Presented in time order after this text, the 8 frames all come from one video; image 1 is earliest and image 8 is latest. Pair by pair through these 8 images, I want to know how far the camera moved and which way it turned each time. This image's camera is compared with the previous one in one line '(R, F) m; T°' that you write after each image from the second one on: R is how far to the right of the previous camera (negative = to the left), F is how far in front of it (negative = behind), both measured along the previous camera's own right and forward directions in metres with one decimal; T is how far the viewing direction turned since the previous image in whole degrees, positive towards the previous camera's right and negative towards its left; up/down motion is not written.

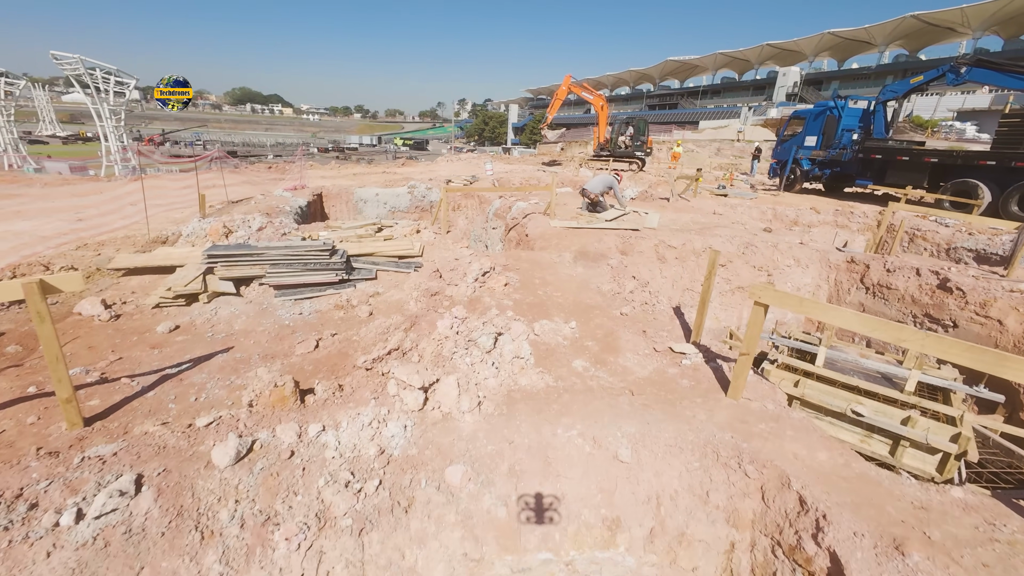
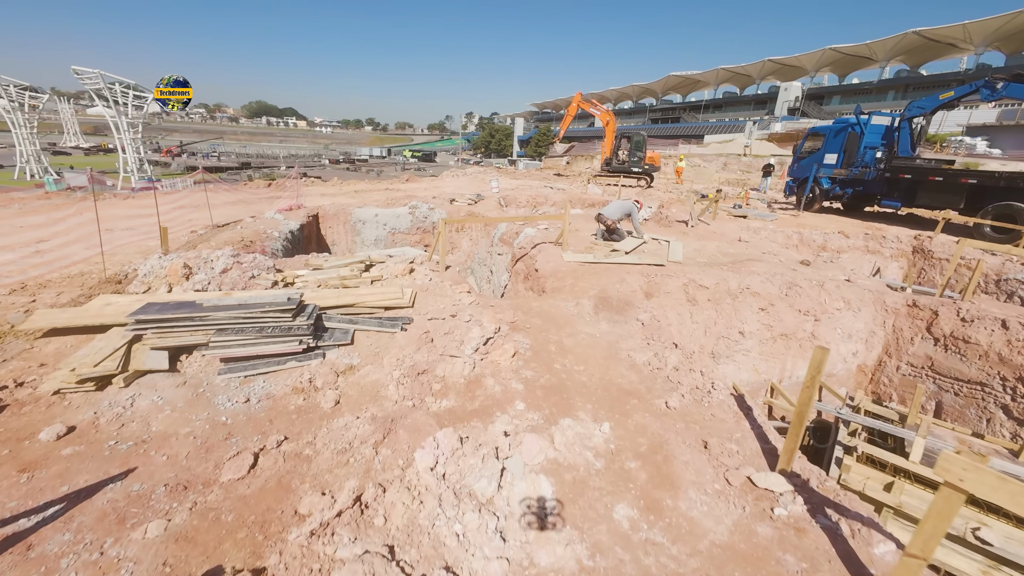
(-0.1, +1.4) m; -1°
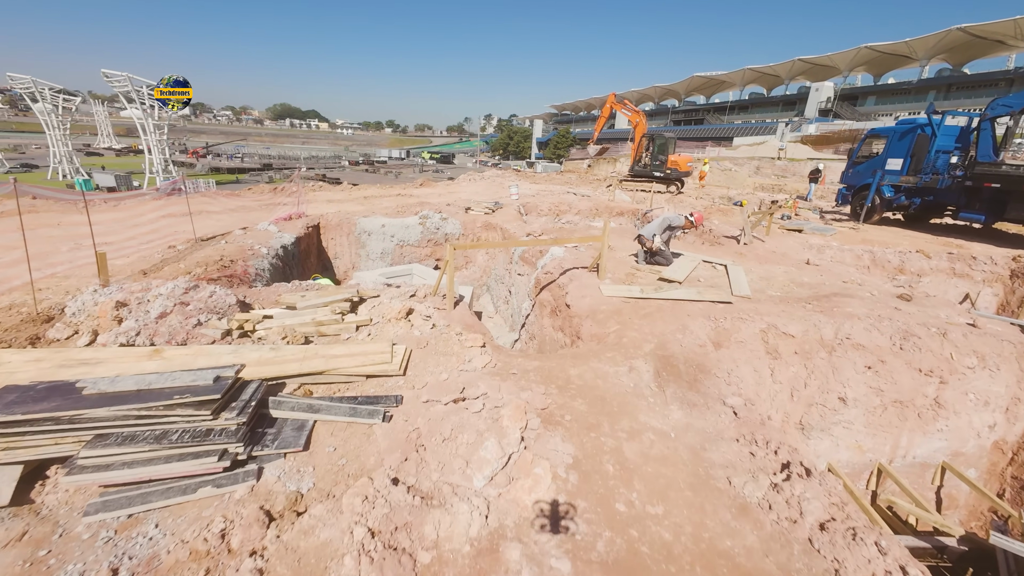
(-0.2, +1.9) m; -2°
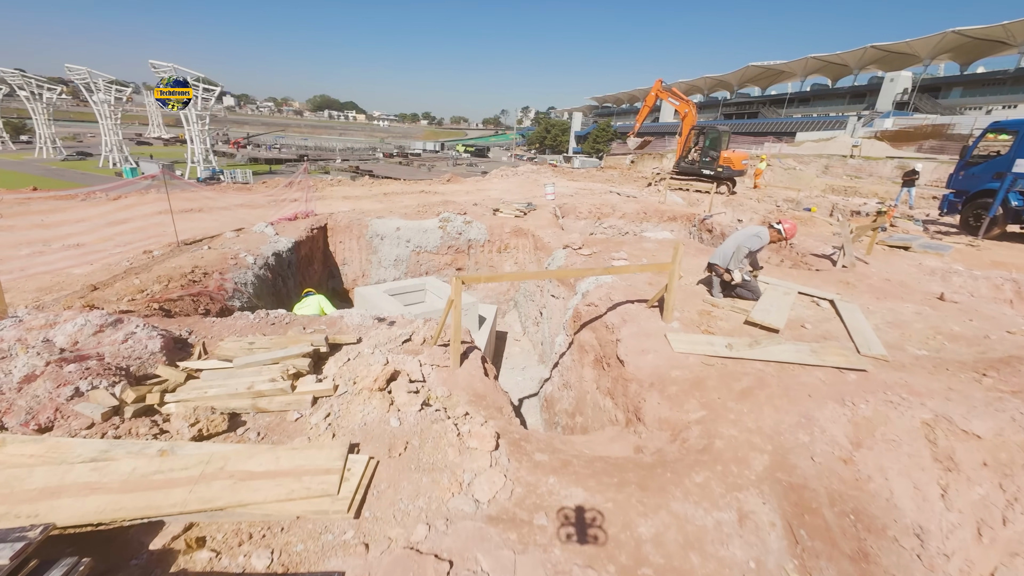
(0.0, +2.0) m; -4°
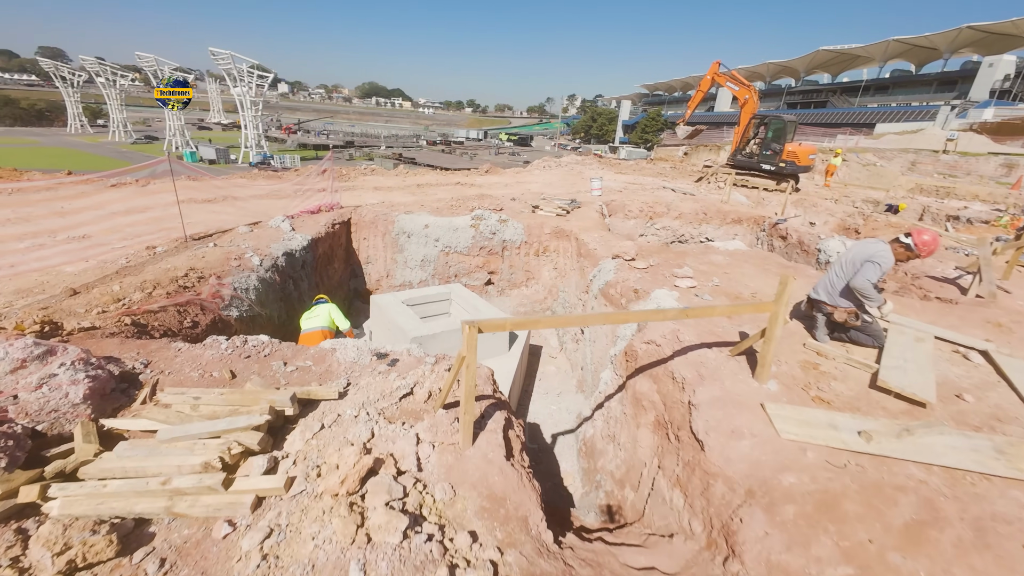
(0.0, +1.4) m; -5°
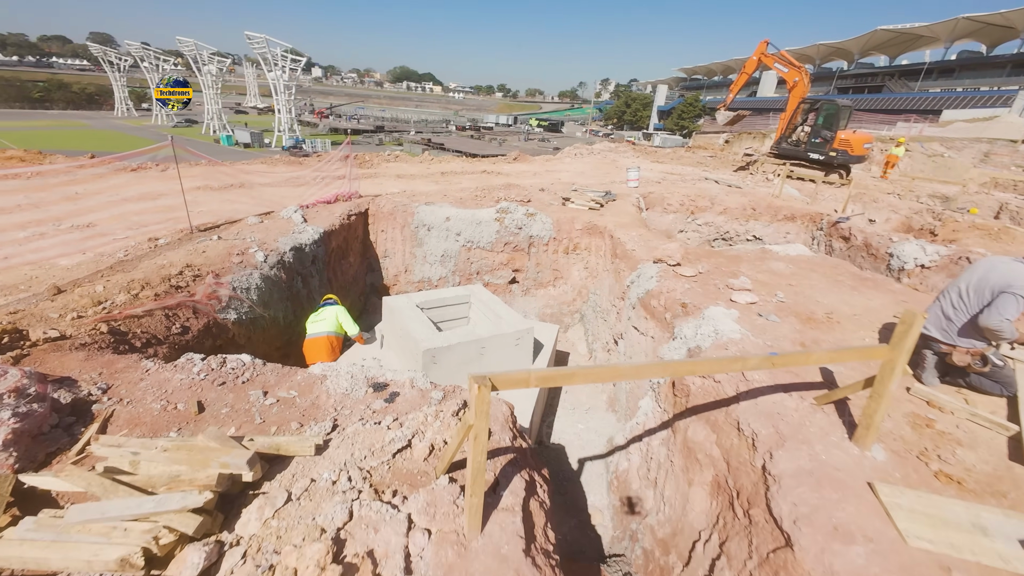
(0.0, +0.9) m; -3°
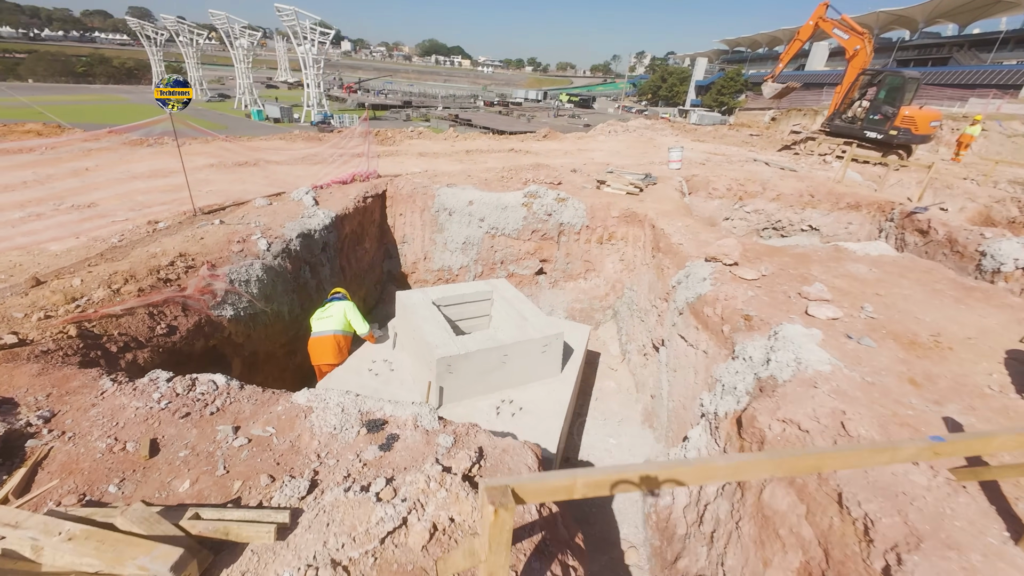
(-0.1, +0.9) m; -3°
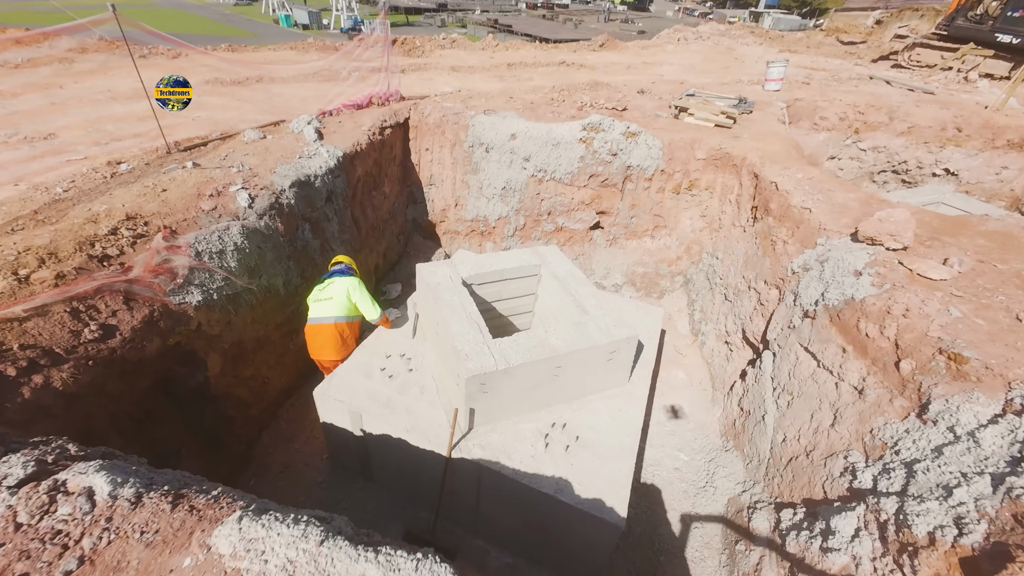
(-0.3, +1.8) m; -4°
